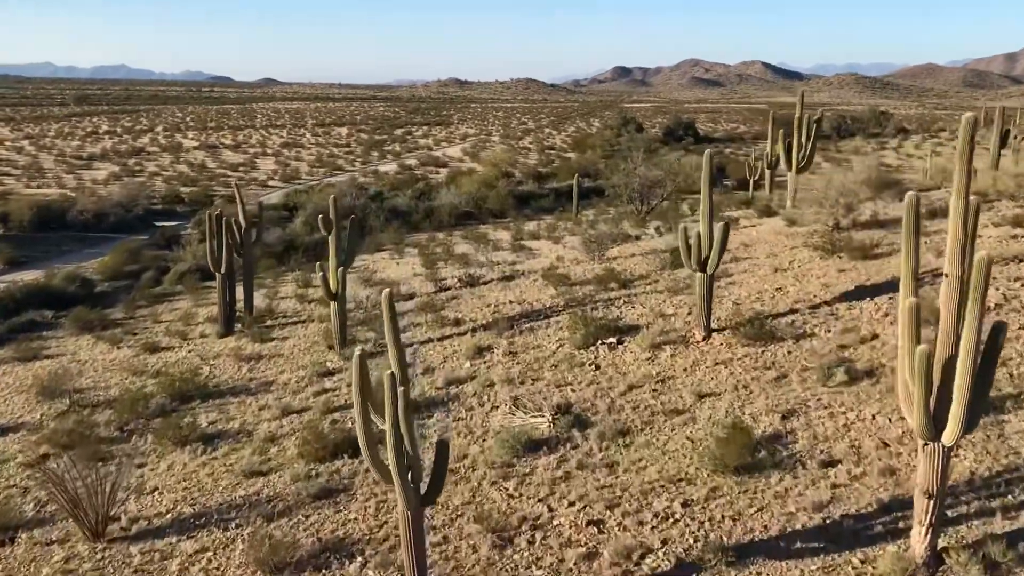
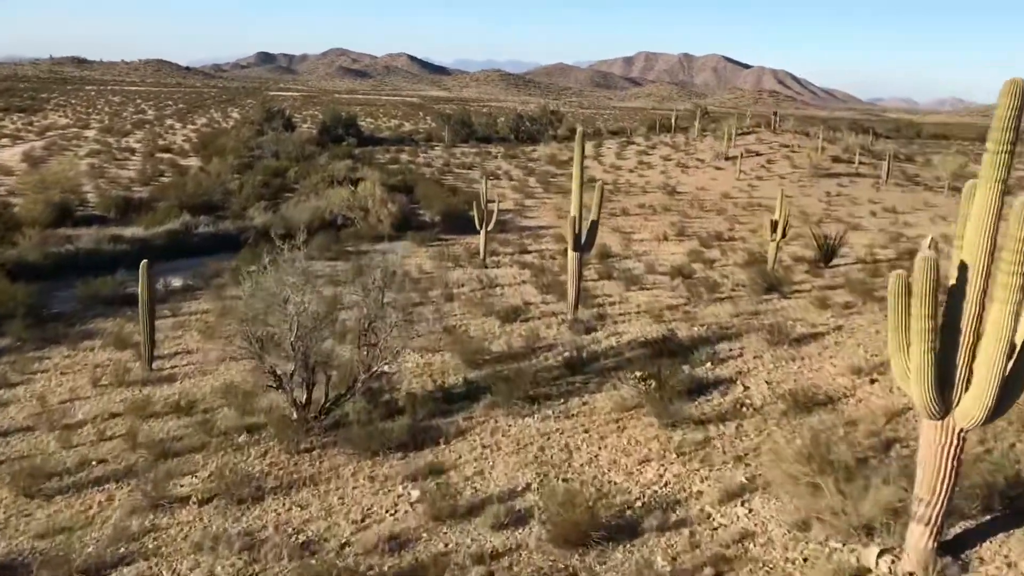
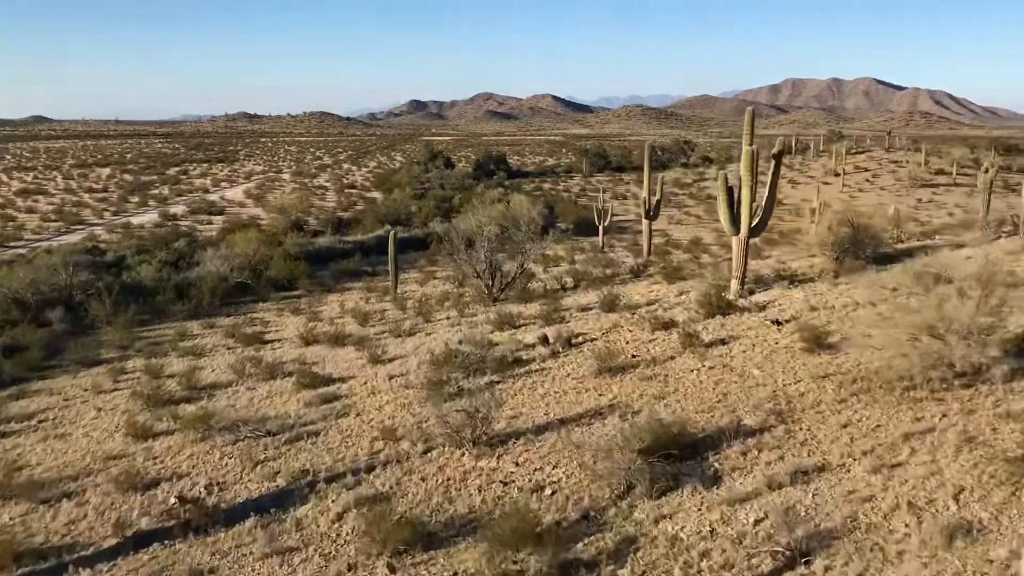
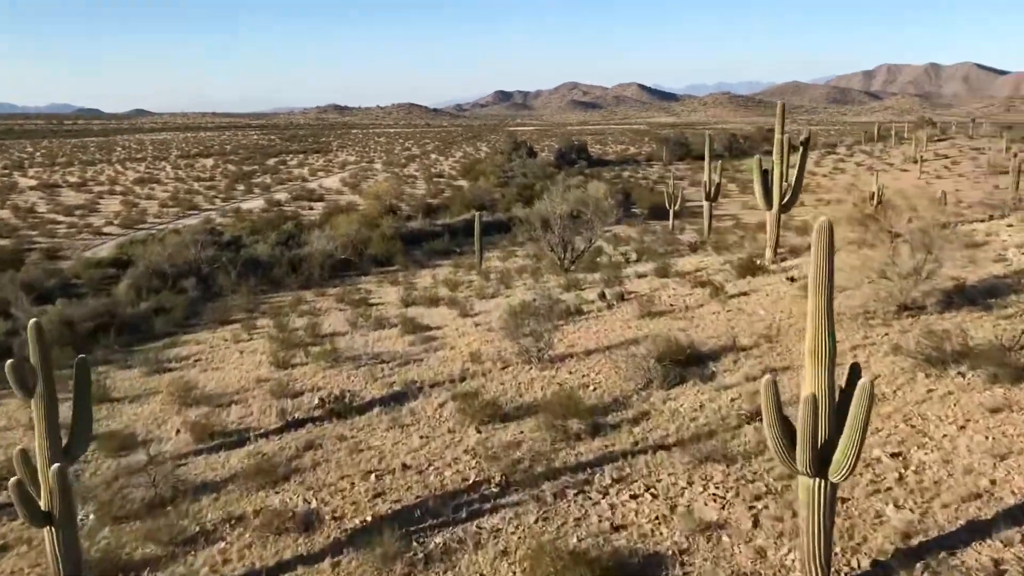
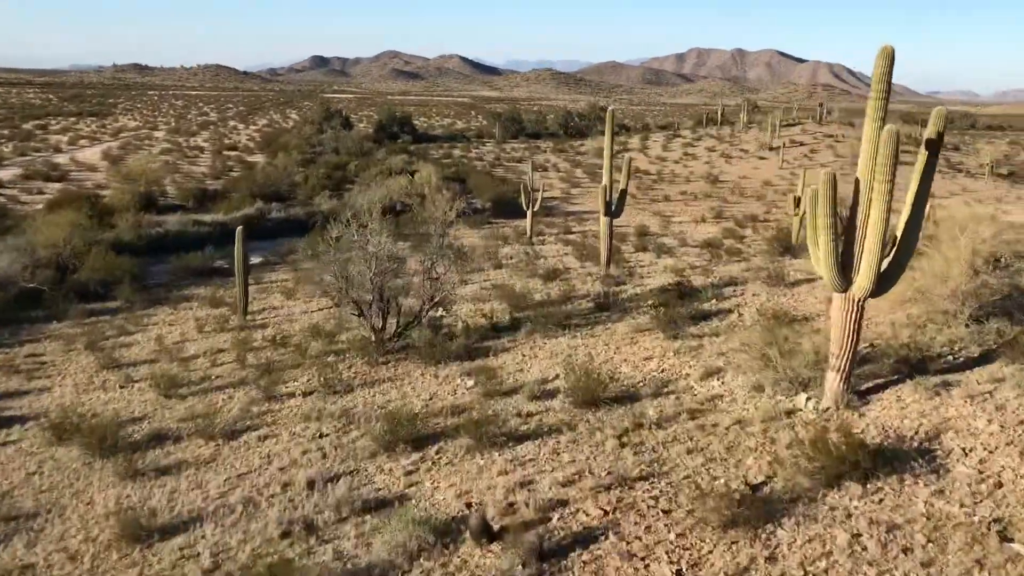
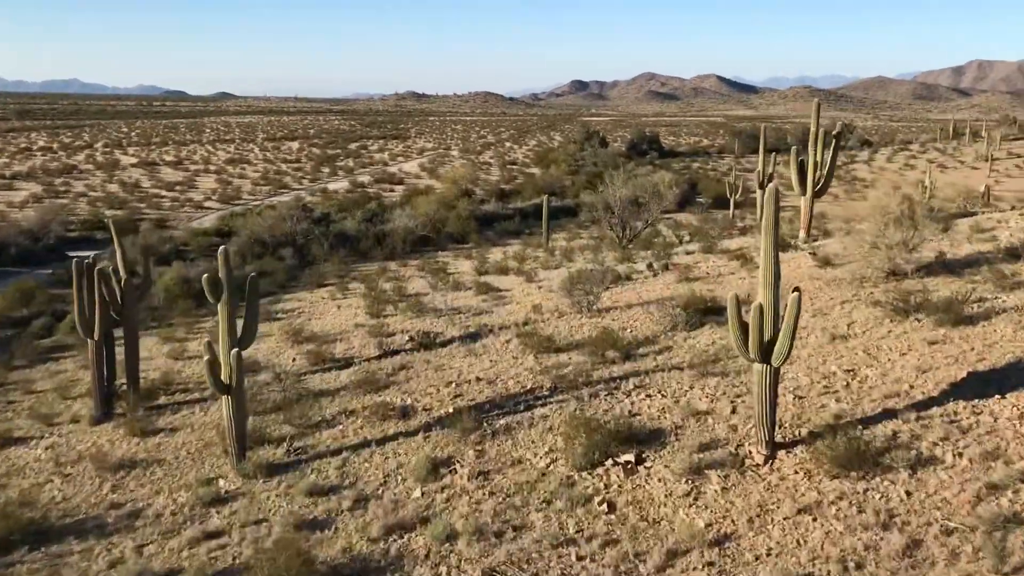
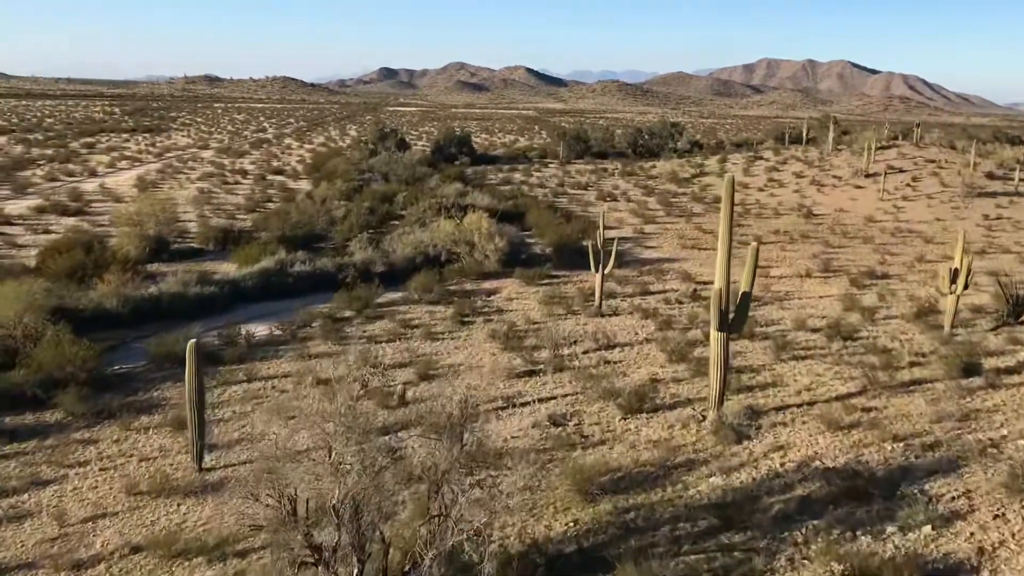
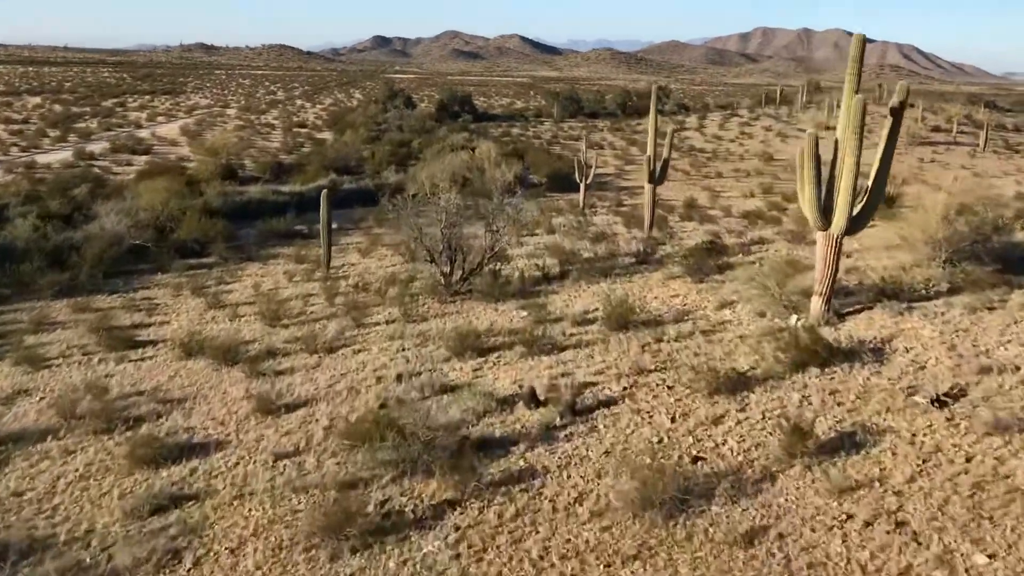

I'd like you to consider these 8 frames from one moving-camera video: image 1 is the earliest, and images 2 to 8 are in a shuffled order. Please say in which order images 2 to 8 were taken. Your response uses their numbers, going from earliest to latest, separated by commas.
6, 4, 3, 8, 5, 2, 7
